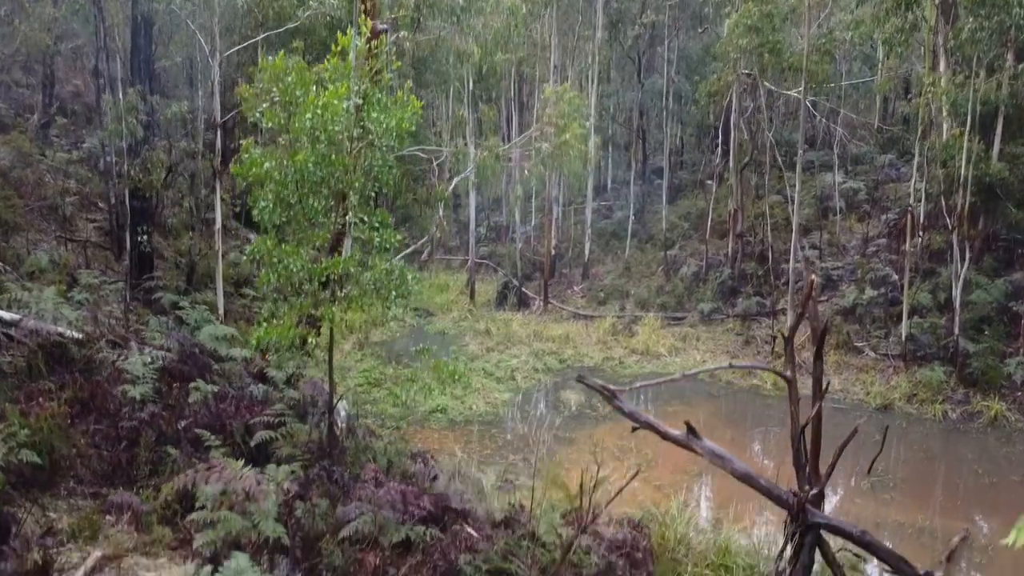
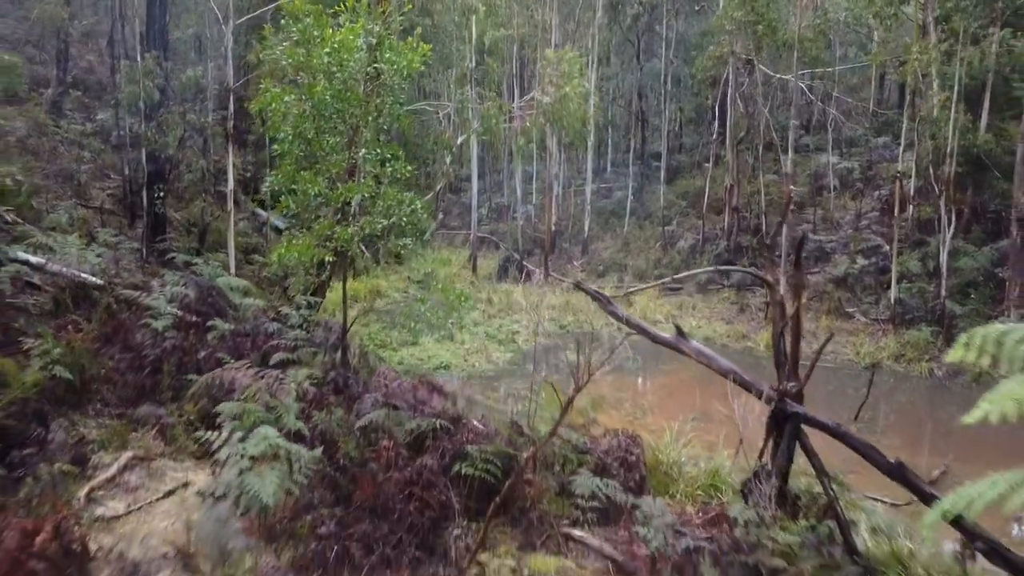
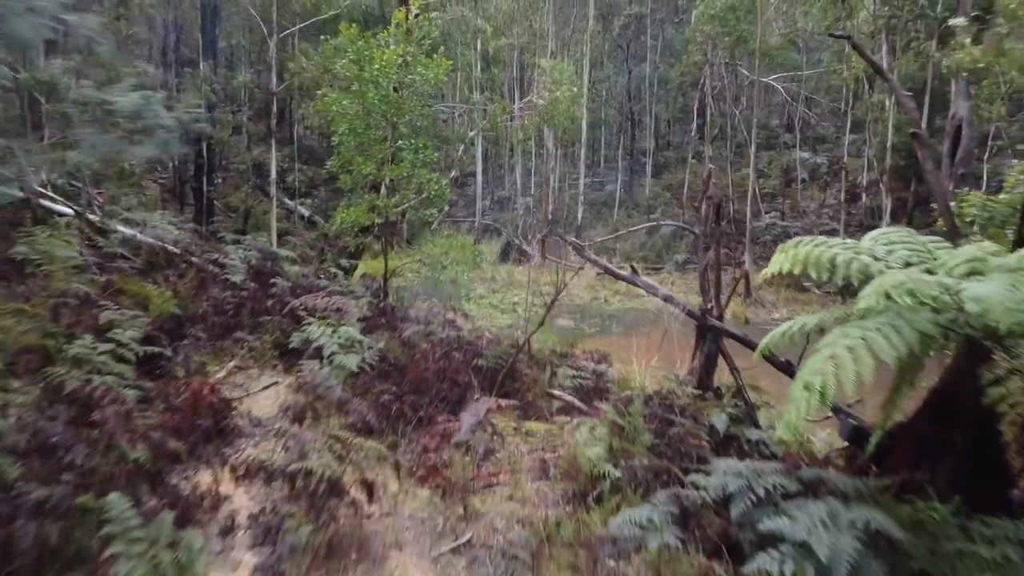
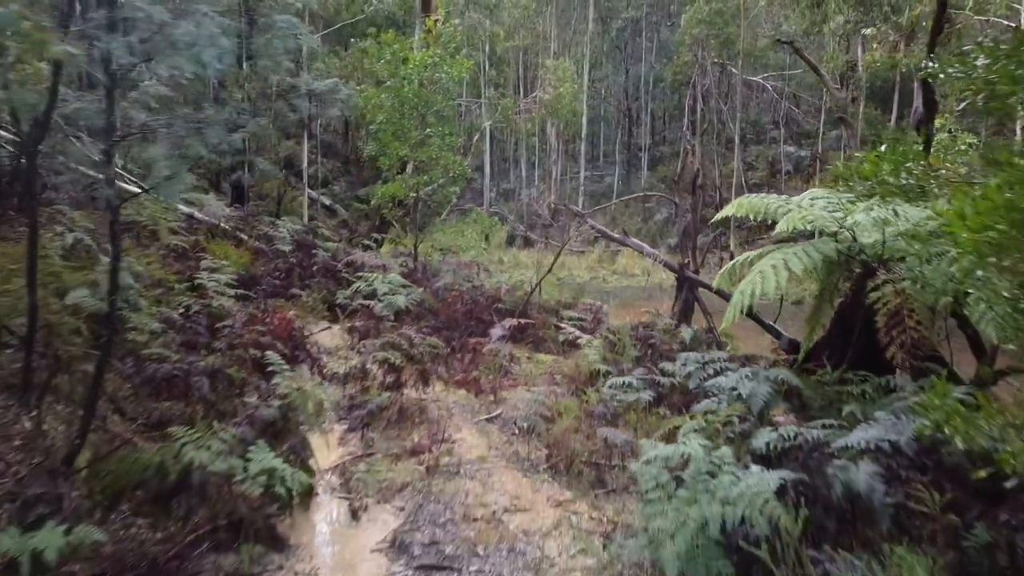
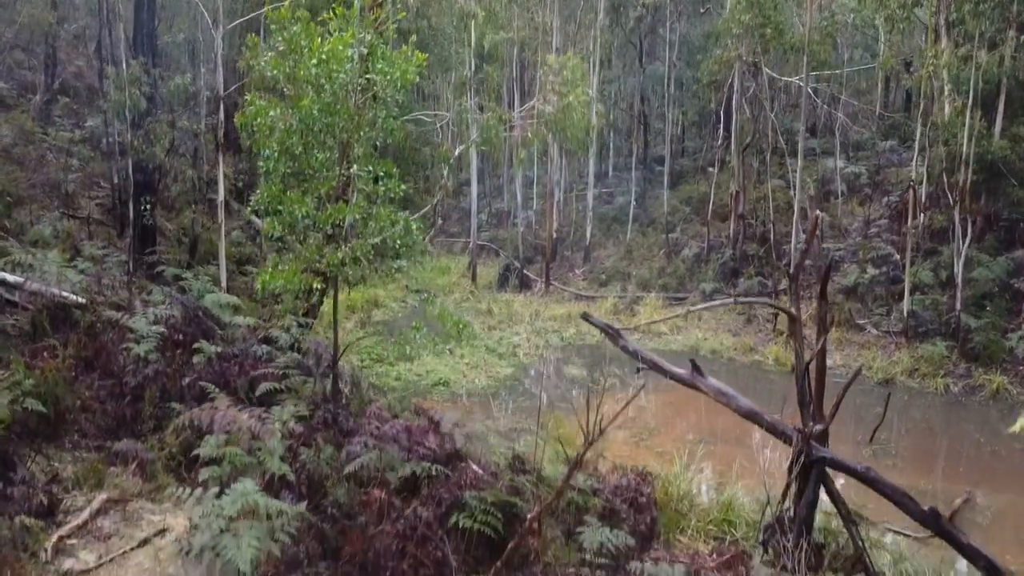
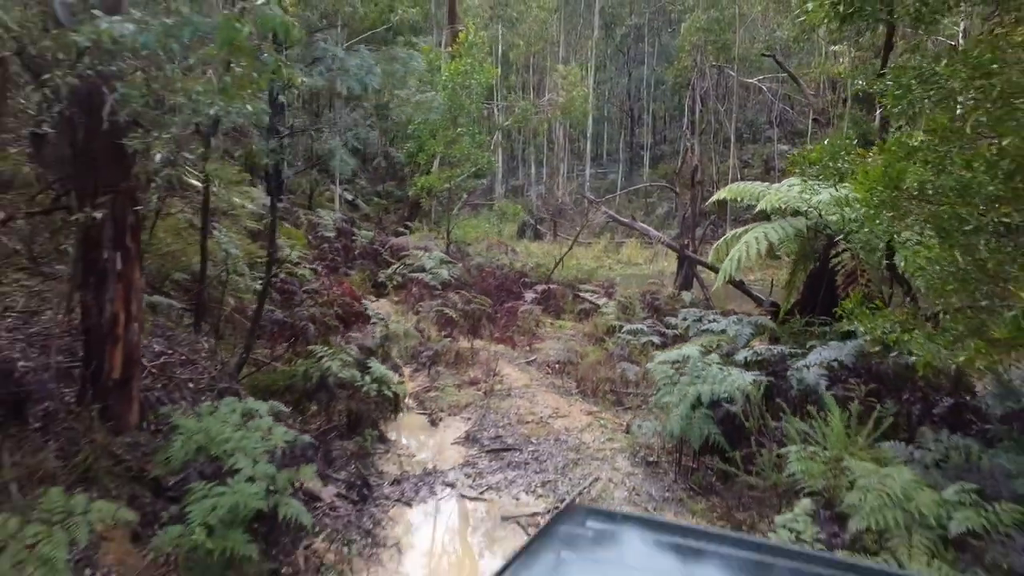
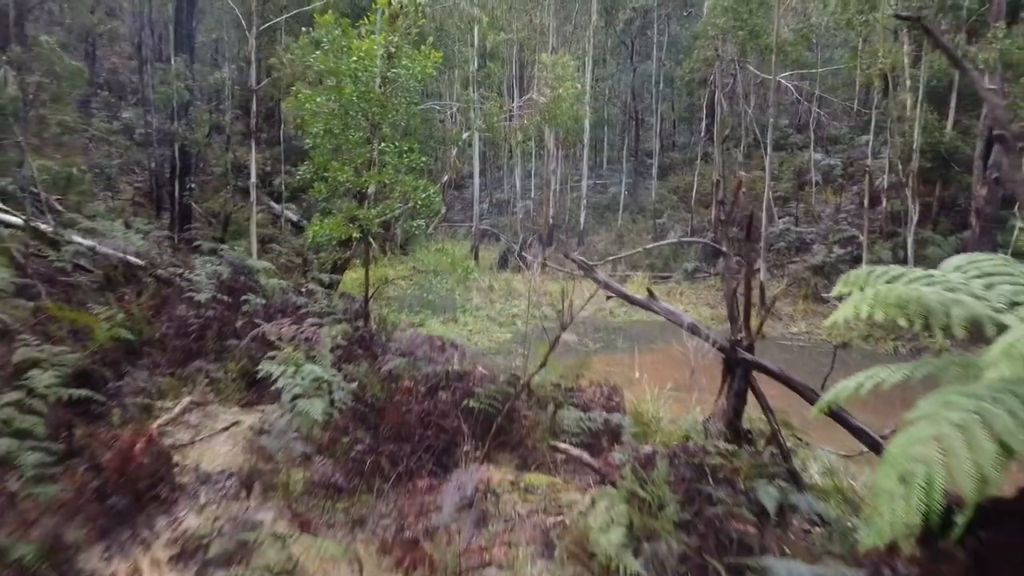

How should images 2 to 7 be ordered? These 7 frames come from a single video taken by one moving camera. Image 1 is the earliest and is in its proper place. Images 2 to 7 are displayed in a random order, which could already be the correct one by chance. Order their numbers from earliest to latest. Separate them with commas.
5, 2, 7, 3, 4, 6
